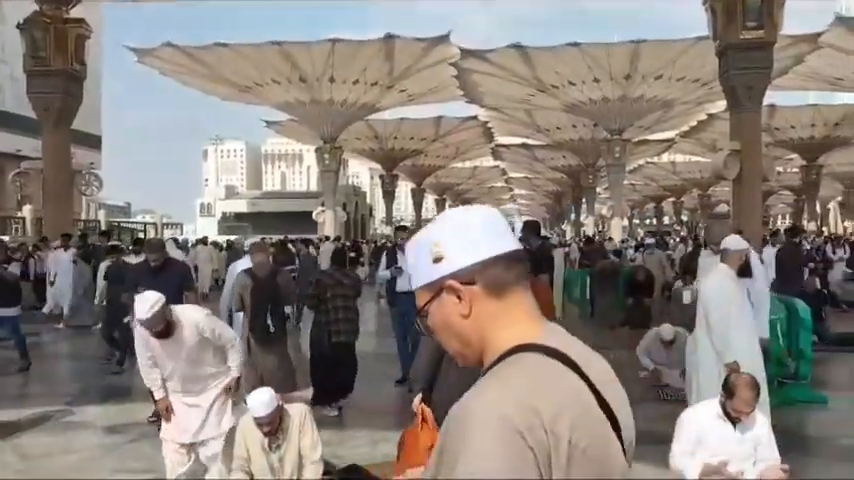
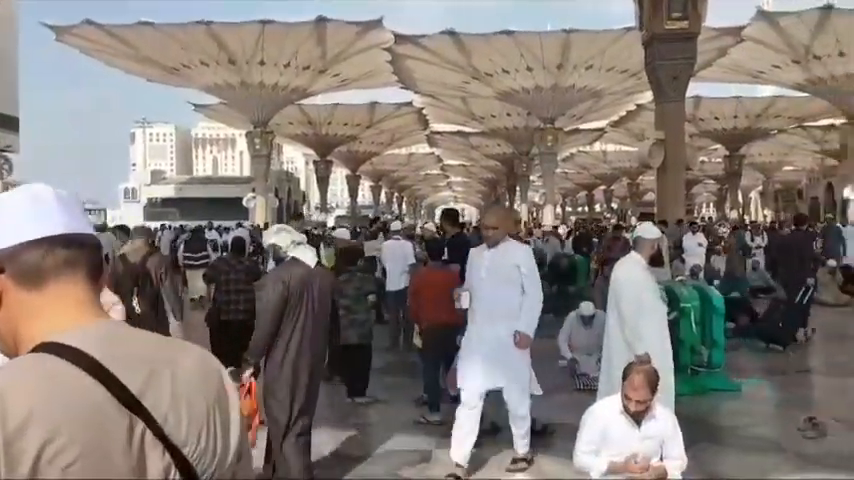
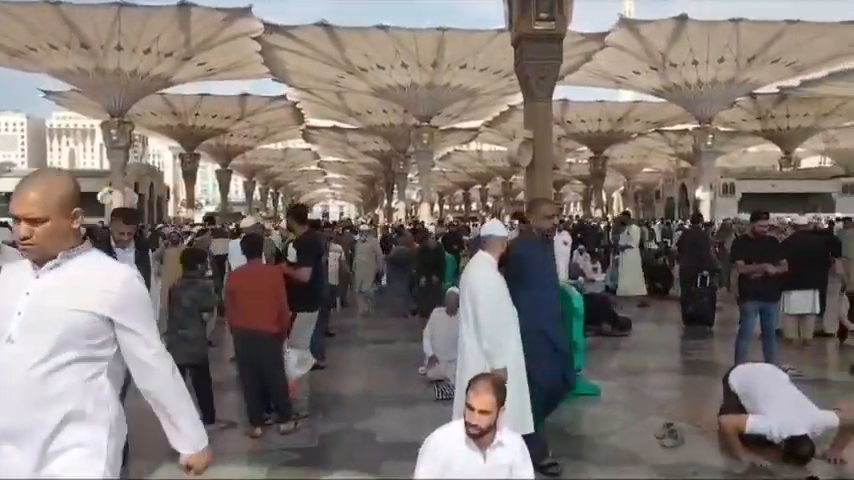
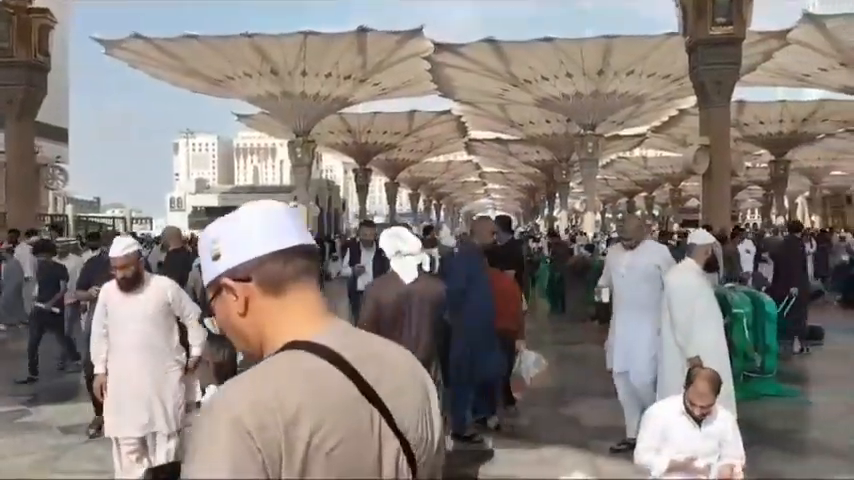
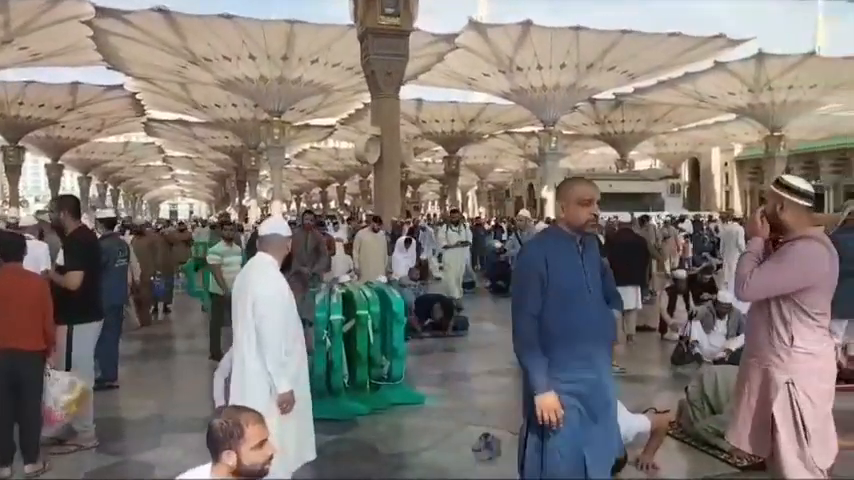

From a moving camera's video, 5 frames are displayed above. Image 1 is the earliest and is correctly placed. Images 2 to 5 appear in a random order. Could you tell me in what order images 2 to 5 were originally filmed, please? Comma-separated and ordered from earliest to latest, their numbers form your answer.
4, 2, 3, 5
